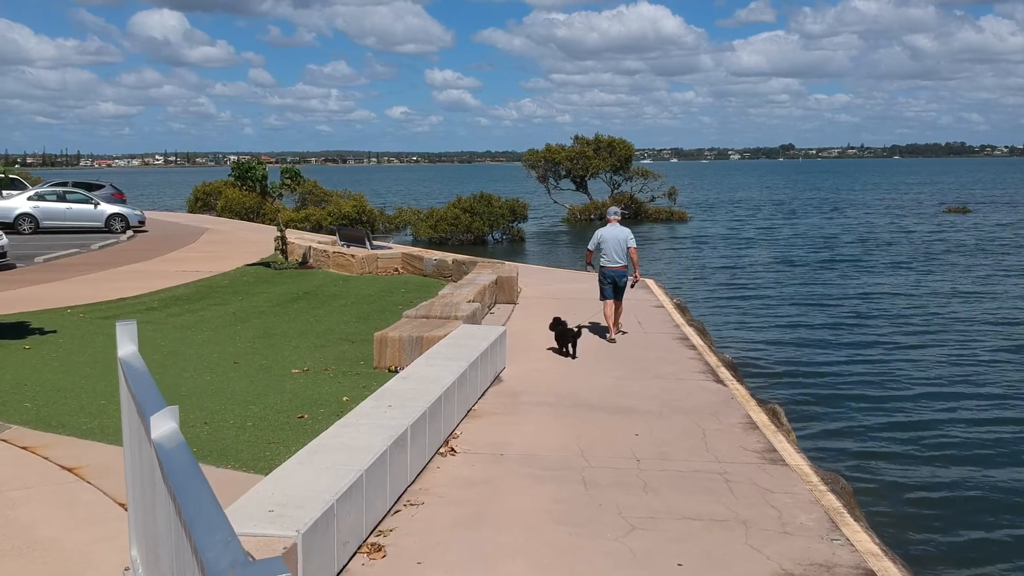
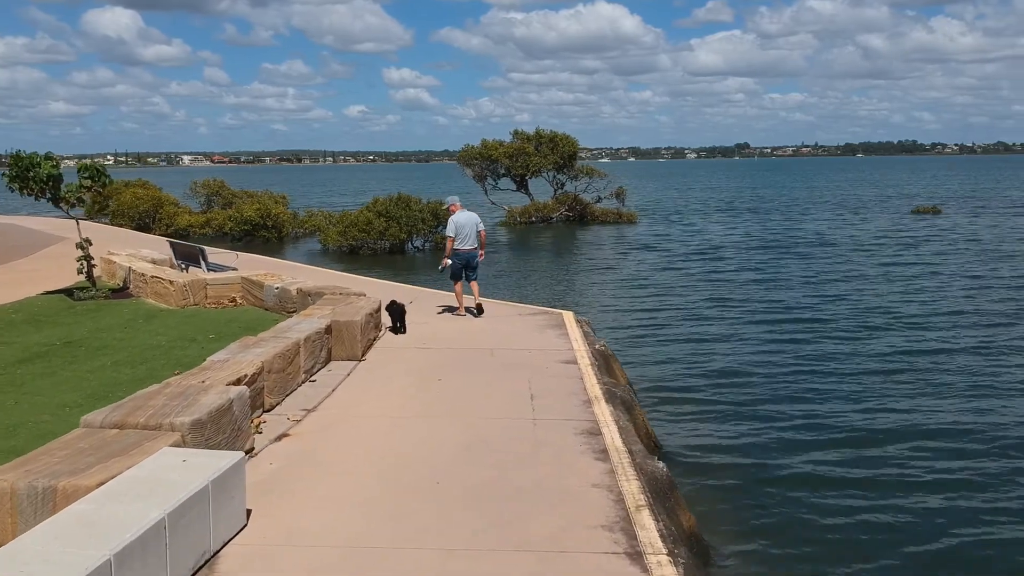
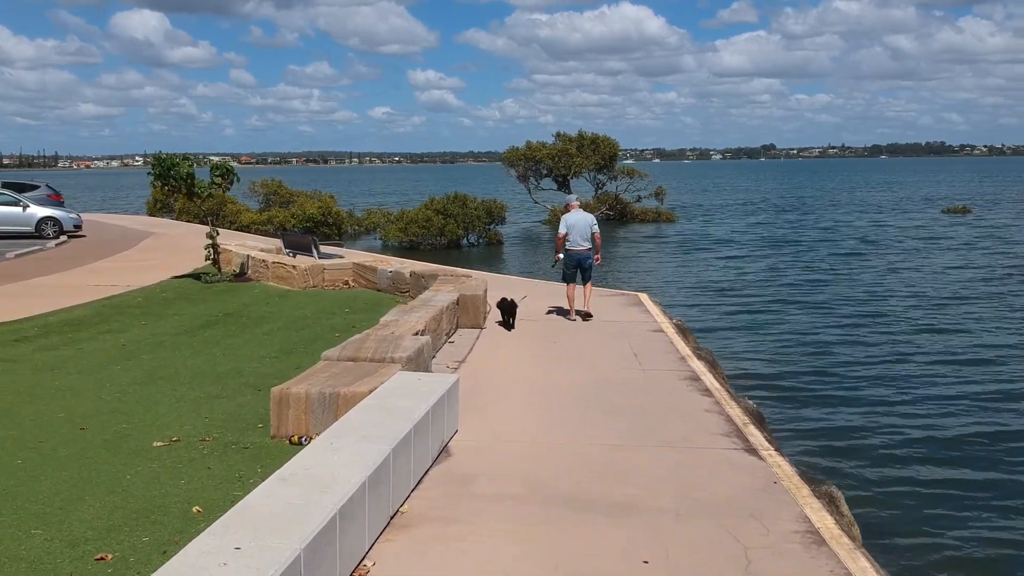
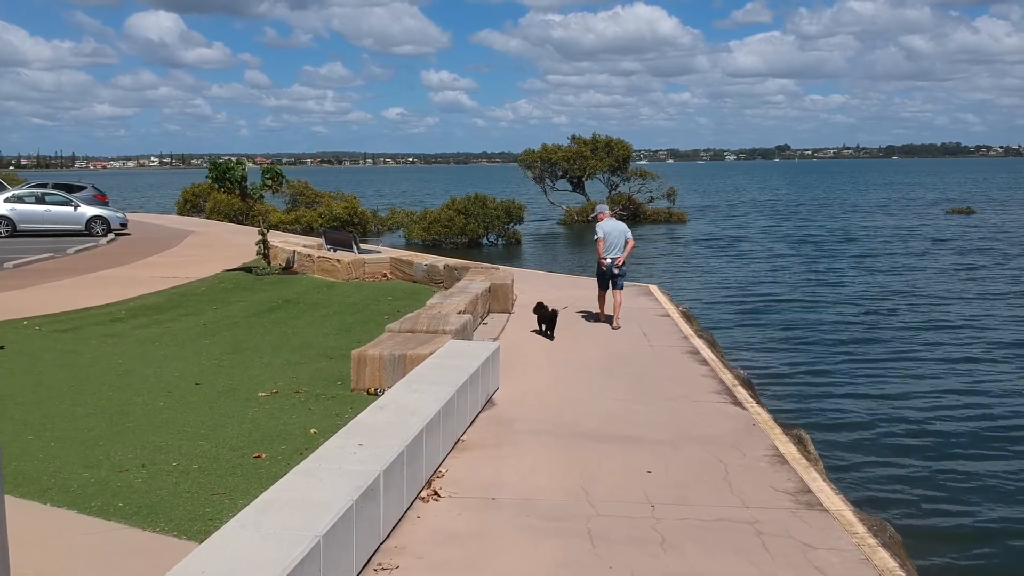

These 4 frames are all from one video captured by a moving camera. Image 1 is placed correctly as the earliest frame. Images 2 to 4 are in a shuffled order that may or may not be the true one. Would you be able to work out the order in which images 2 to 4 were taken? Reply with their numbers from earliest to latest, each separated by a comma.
4, 3, 2
